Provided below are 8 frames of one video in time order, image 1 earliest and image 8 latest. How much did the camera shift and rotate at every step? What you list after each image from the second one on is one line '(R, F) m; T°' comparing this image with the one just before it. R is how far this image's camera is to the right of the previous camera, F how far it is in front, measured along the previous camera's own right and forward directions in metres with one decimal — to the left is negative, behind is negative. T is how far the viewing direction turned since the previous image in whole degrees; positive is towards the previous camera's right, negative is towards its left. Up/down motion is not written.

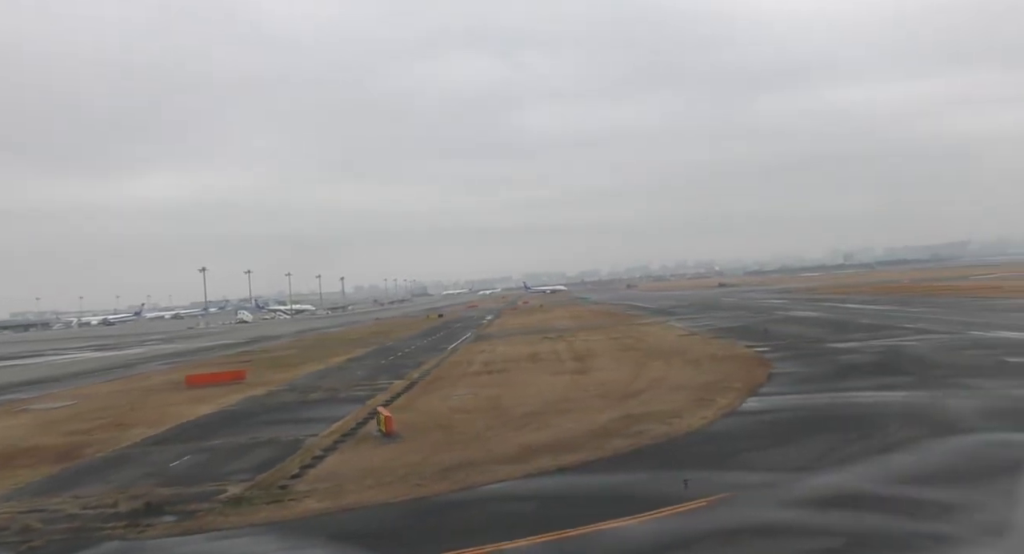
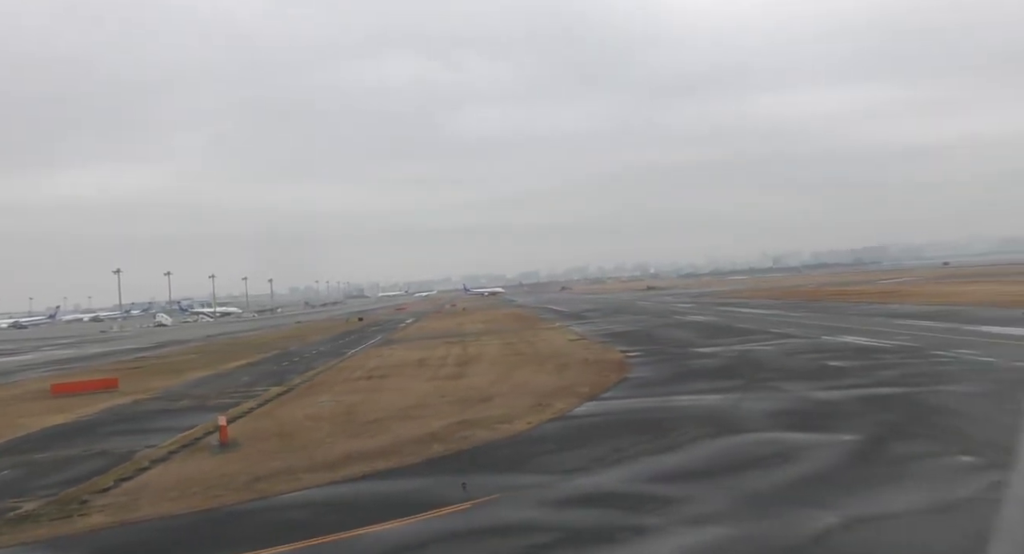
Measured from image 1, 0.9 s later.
(+2.4, -0.8) m; +7°
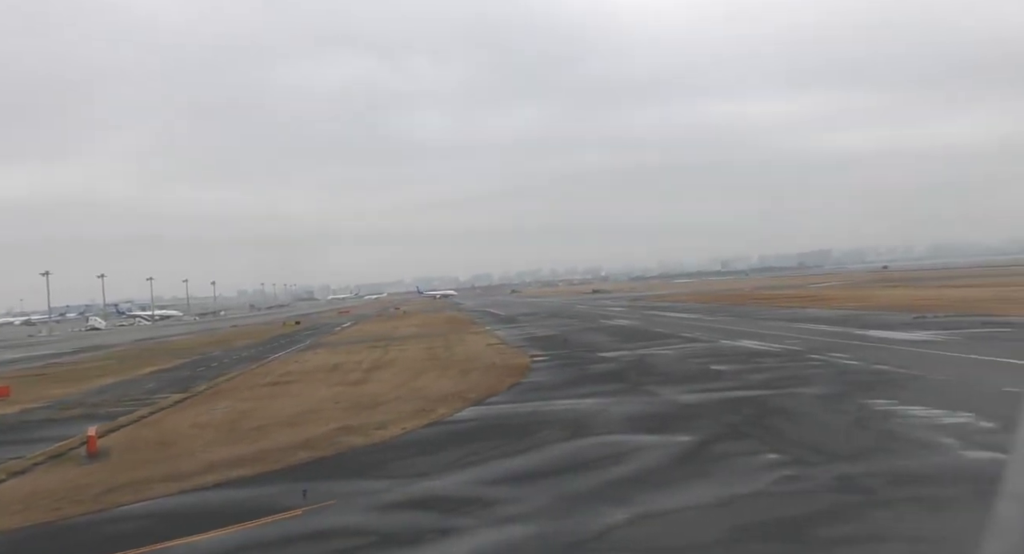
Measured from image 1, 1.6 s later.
(+1.8, -0.5) m; +5°
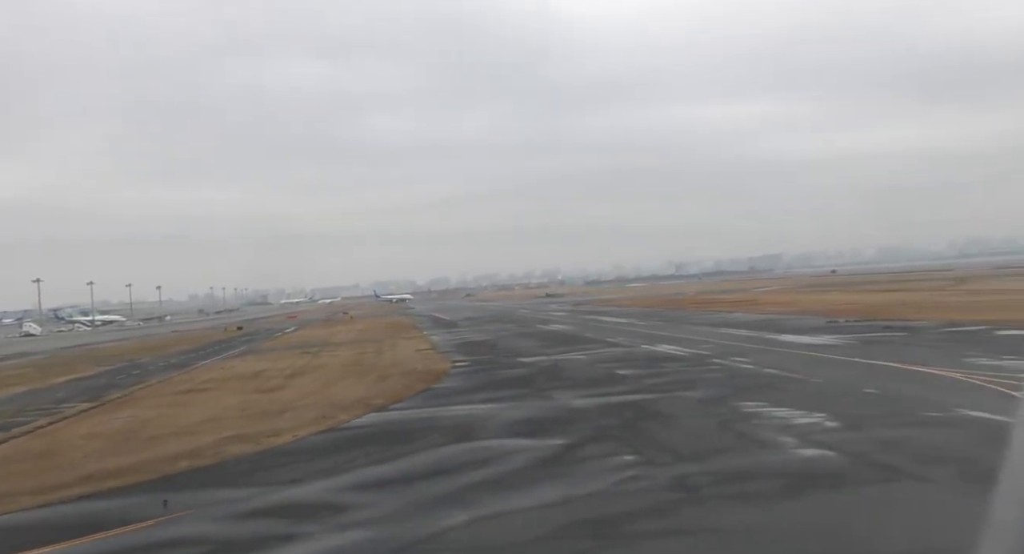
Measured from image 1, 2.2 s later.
(+1.5, -0.4) m; +5°
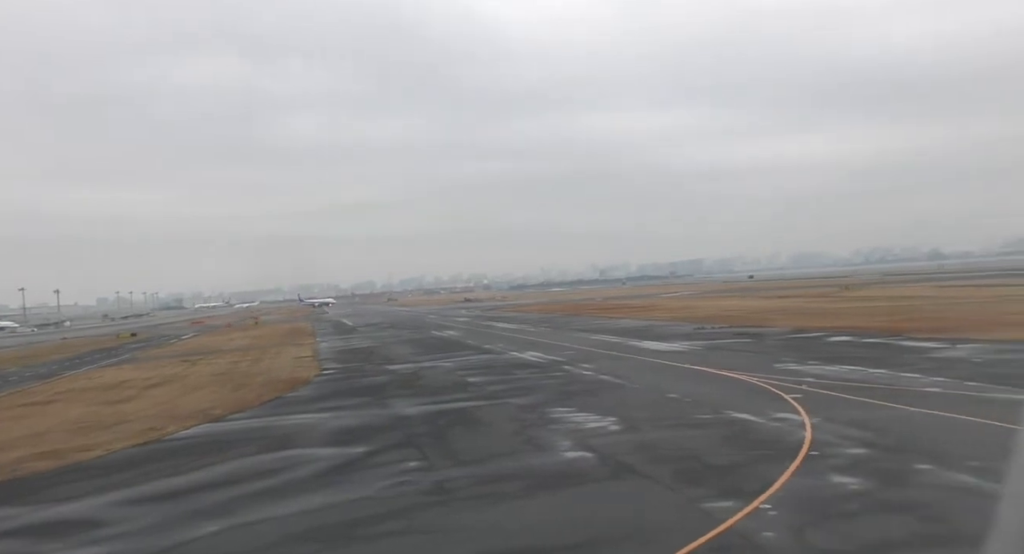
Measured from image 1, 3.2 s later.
(+2.4, -0.8) m; +8°
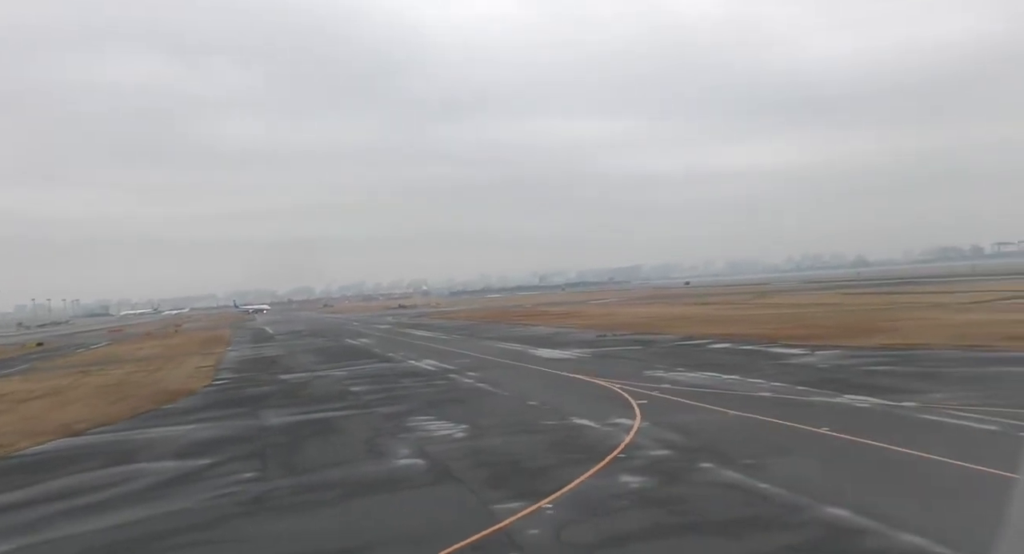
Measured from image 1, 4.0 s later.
(+1.8, -0.7) m; +6°
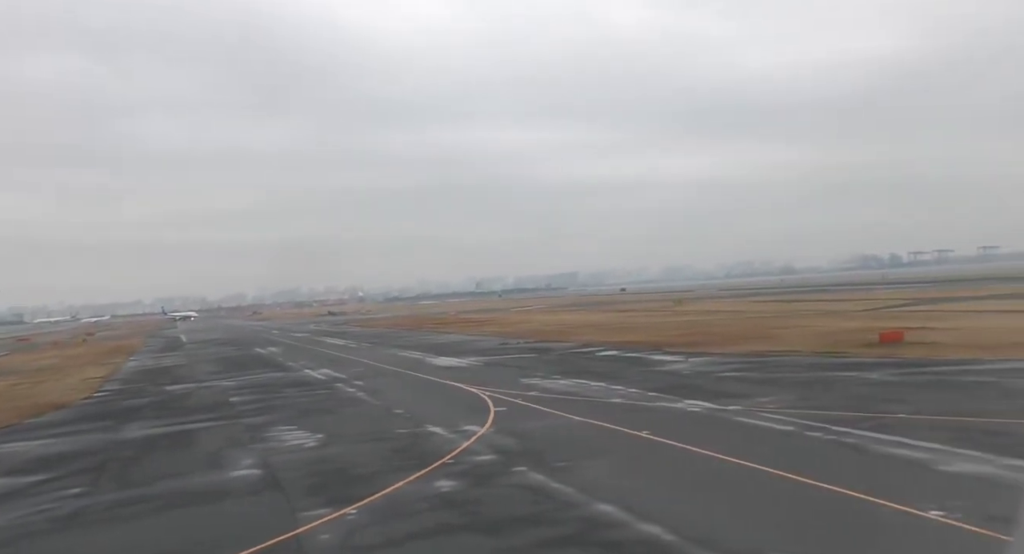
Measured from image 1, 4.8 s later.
(+1.8, -0.7) m; +6°
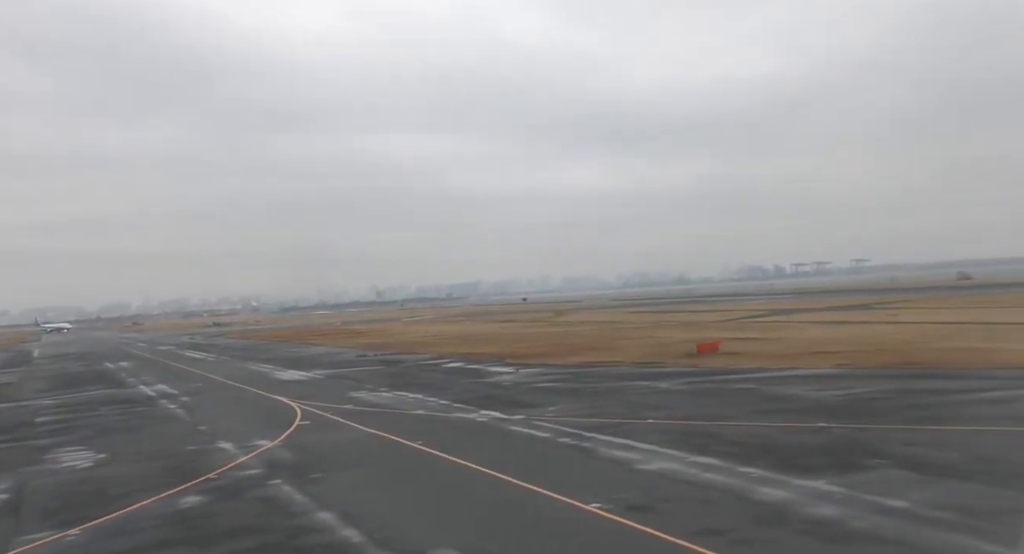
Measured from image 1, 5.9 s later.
(+2.3, -1.0) m; +9°
